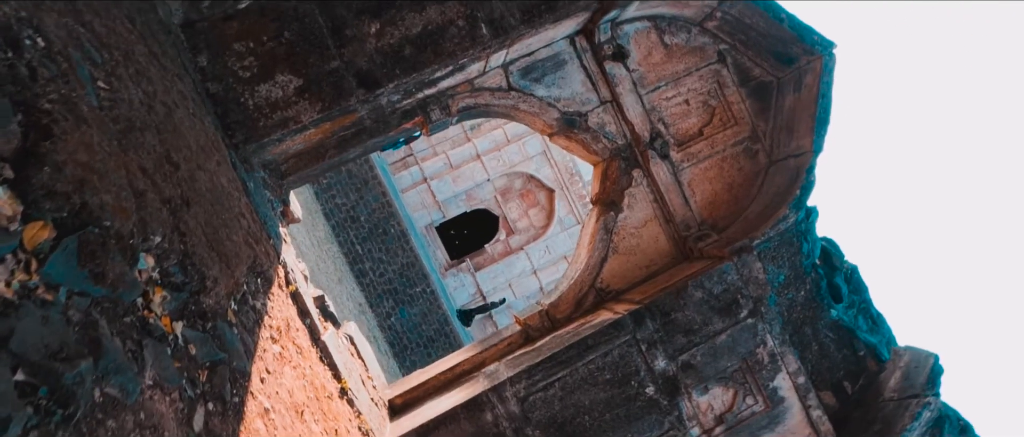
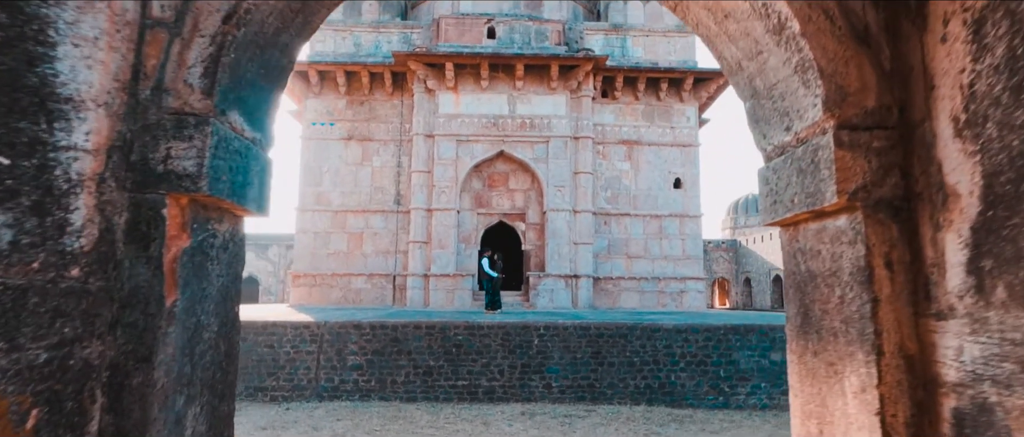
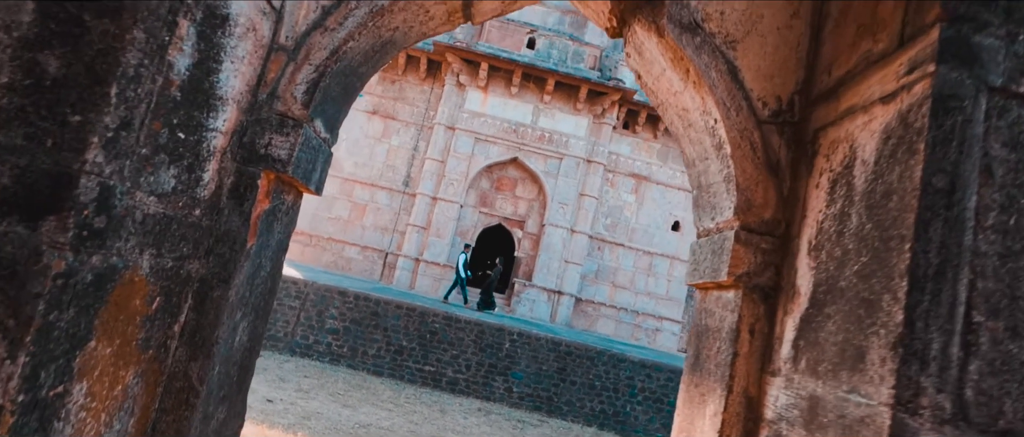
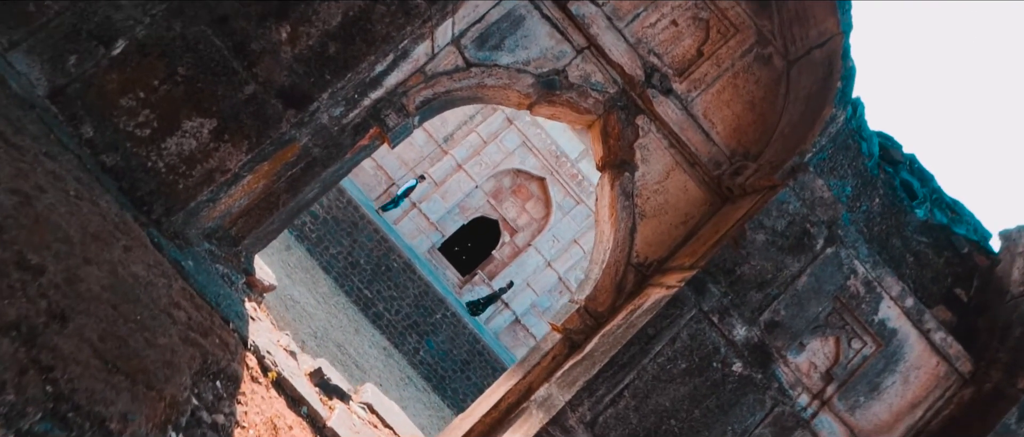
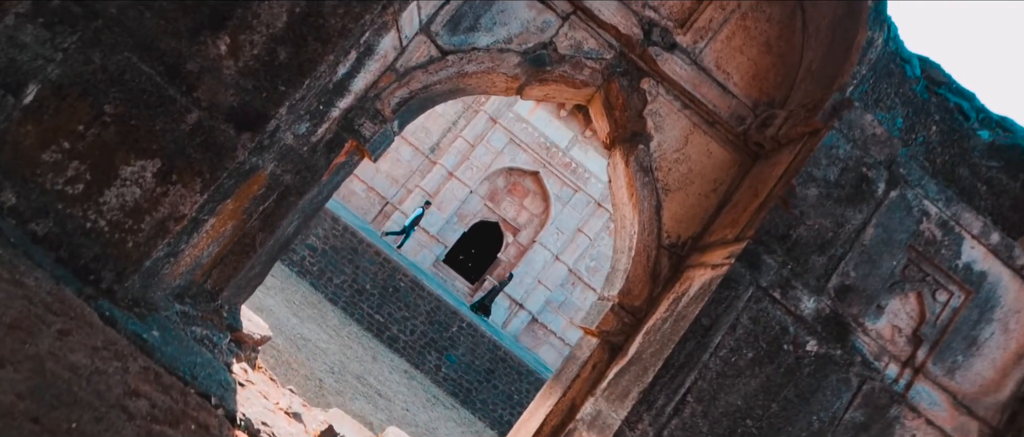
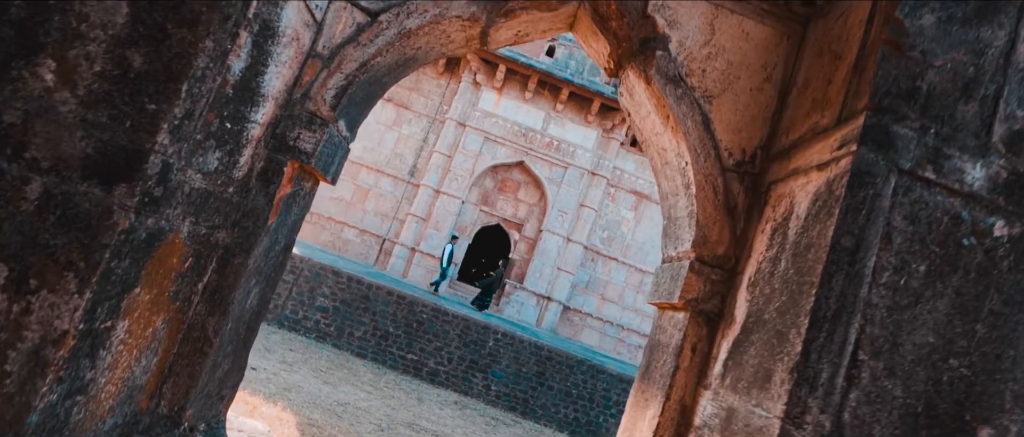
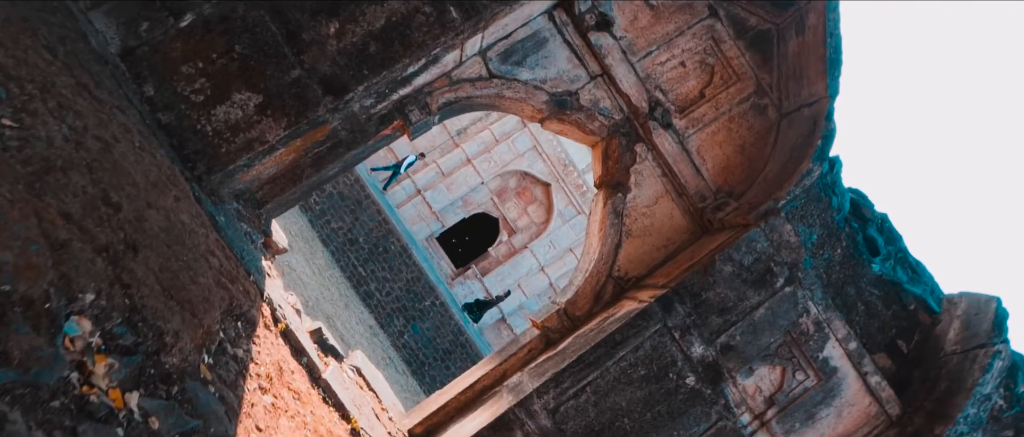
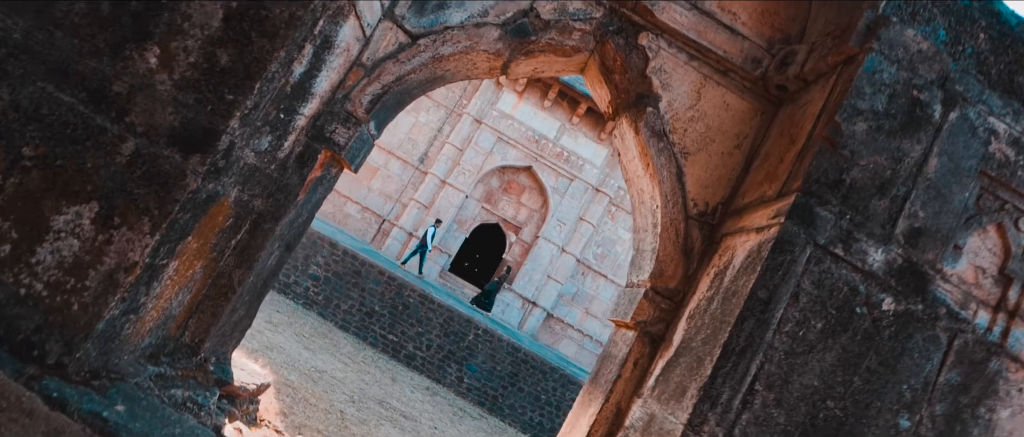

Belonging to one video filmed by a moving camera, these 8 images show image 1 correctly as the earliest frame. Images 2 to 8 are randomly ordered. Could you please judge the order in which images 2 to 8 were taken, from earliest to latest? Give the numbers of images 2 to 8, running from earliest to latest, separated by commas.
7, 4, 5, 8, 6, 3, 2
